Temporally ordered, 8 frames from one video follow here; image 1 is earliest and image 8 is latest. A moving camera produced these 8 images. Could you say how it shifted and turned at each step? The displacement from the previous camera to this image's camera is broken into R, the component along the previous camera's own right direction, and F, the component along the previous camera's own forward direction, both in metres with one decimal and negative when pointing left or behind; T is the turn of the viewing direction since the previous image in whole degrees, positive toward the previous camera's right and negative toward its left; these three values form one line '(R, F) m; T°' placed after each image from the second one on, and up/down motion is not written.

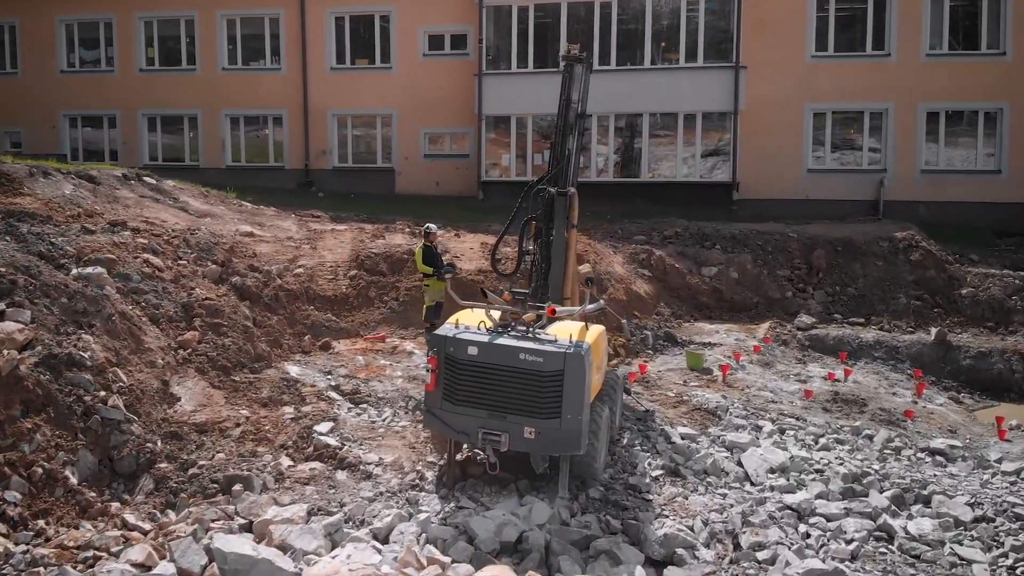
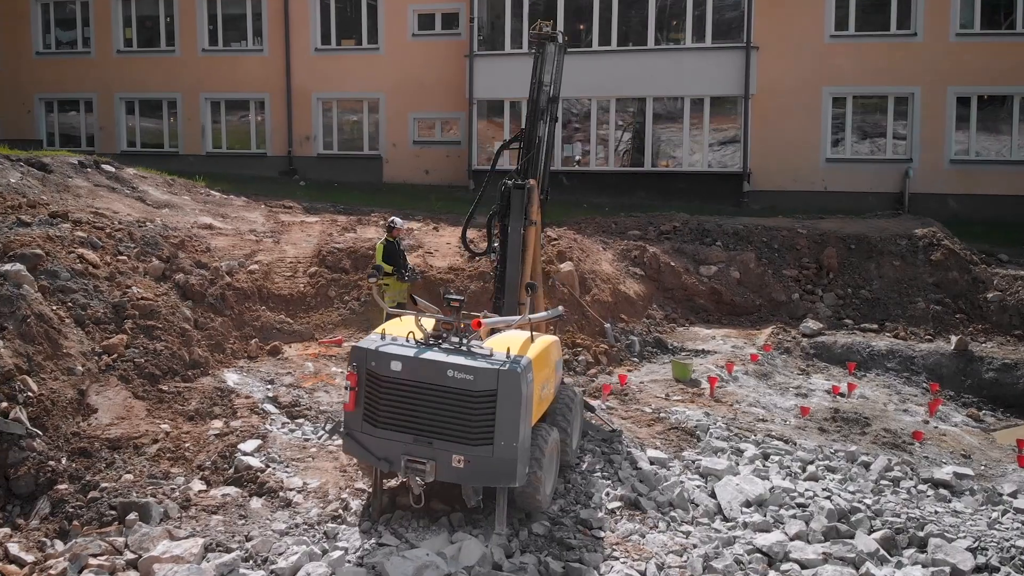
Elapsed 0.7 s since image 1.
(+0.9, +1.0) m; -3°
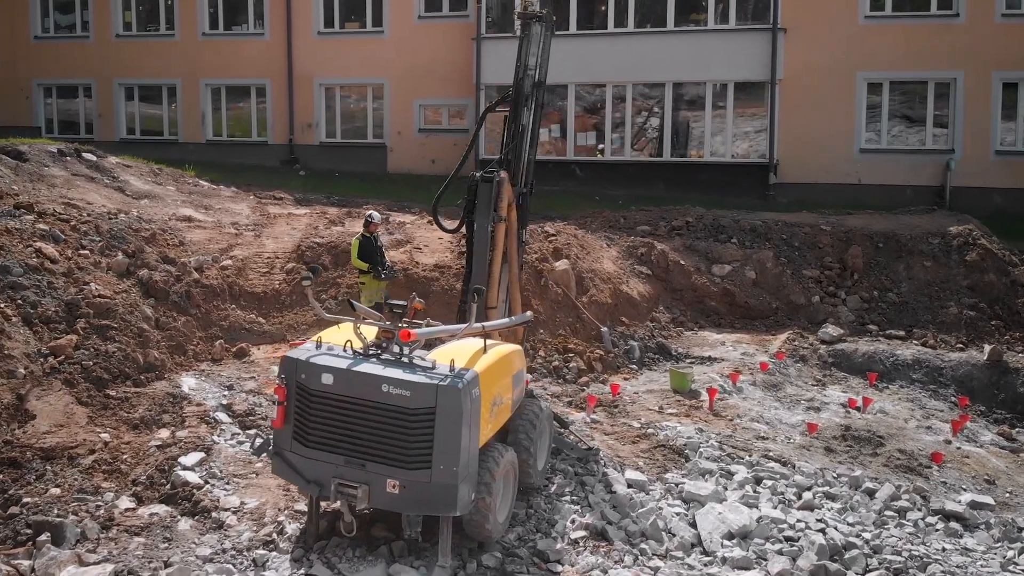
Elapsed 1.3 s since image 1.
(+0.8, +0.8) m; -4°
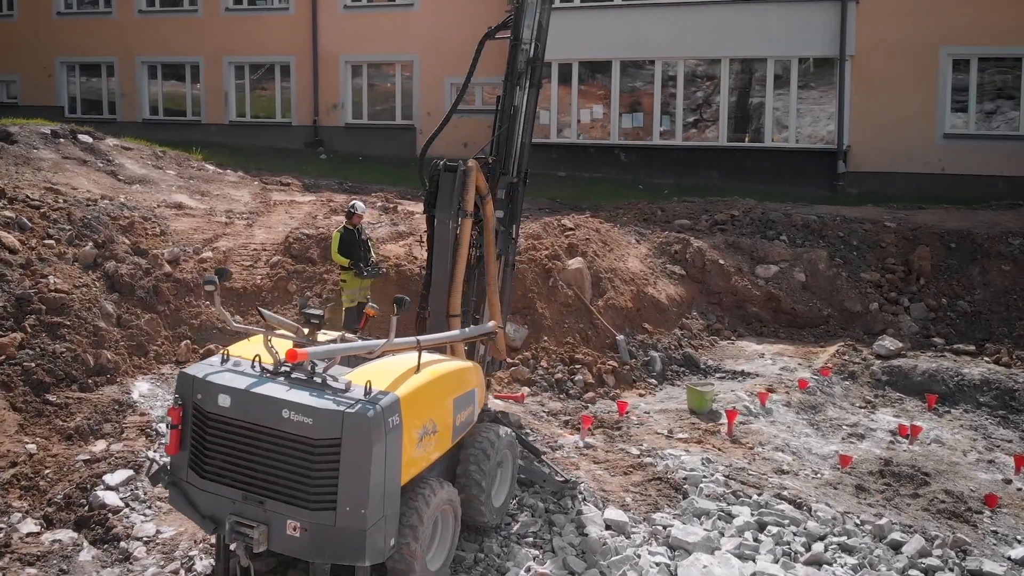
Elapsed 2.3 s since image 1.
(+1.0, +1.2) m; -6°
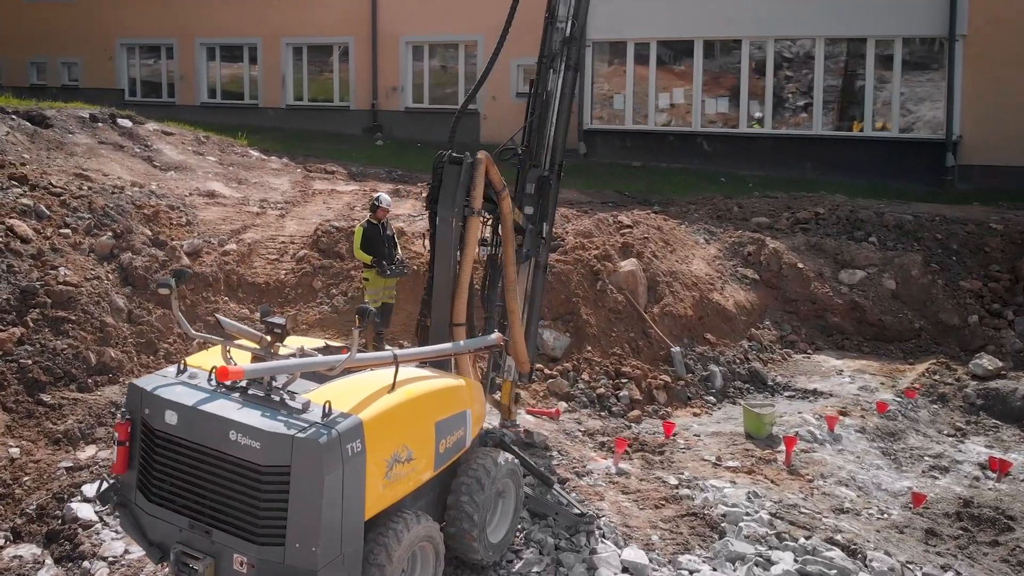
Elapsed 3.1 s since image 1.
(+0.6, +0.9) m; -6°
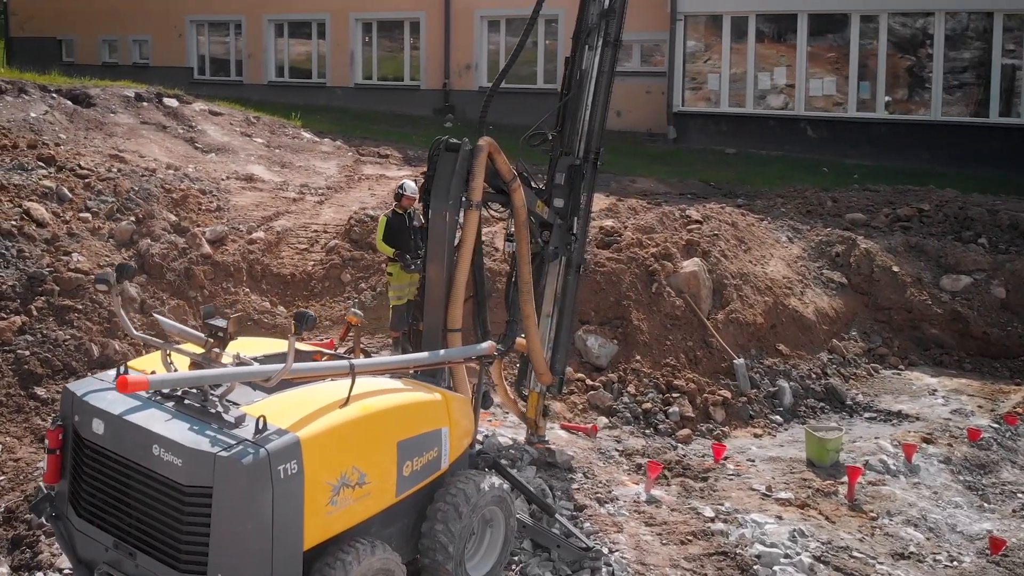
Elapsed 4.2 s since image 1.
(+0.7, +0.8) m; -7°
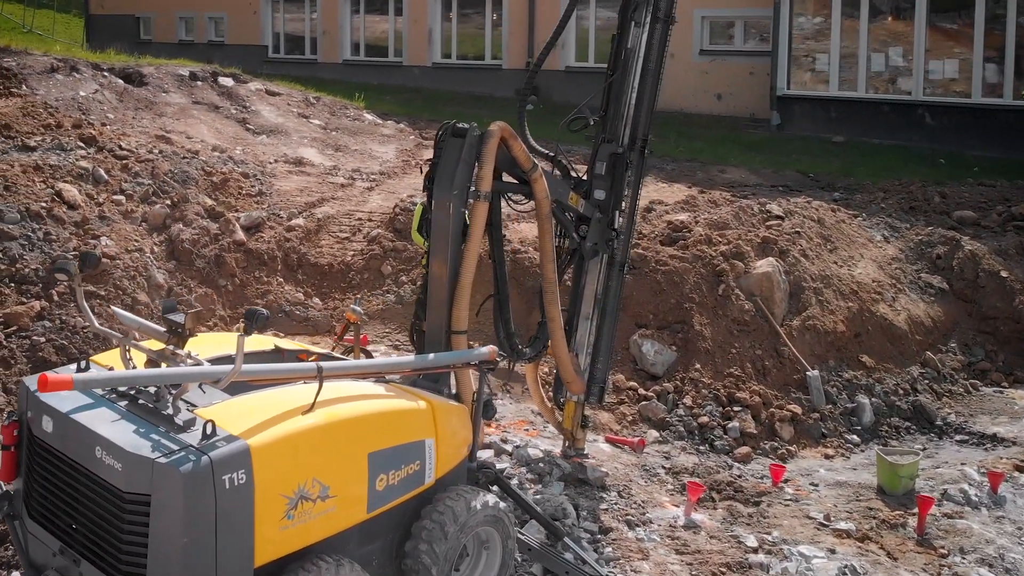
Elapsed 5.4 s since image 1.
(+0.5, +0.7) m; -7°
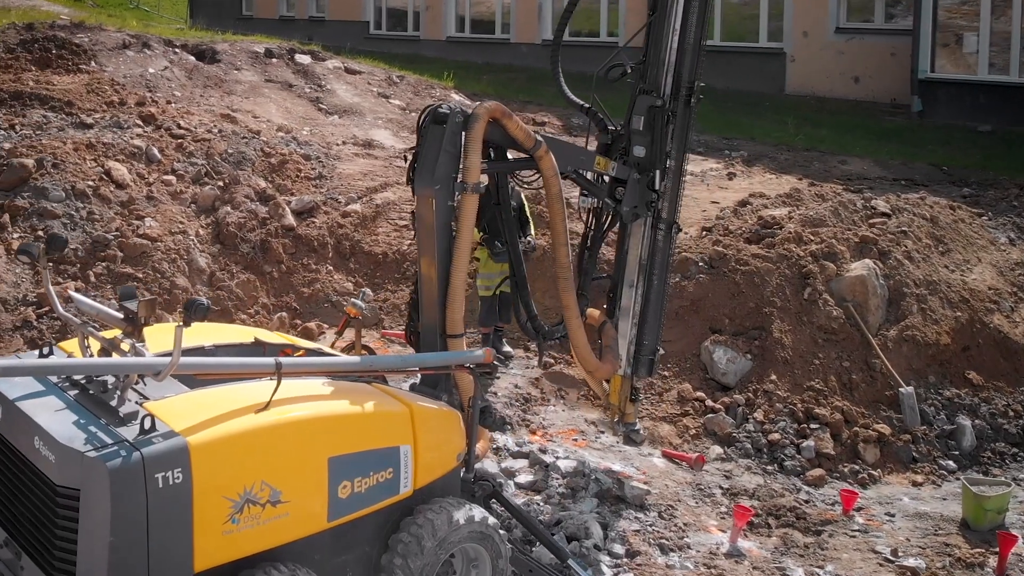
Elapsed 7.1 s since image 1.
(+0.6, +0.6) m; -8°
